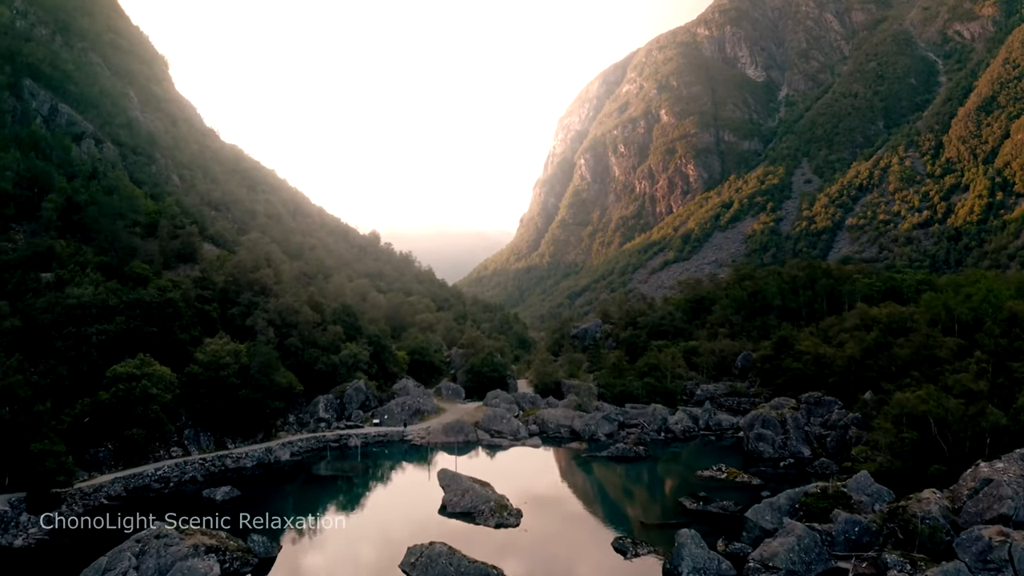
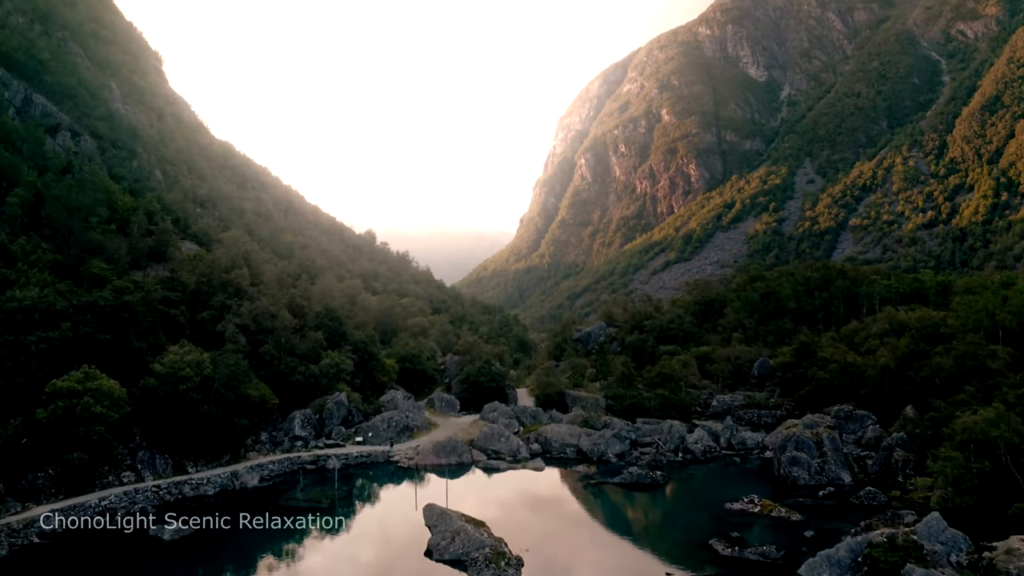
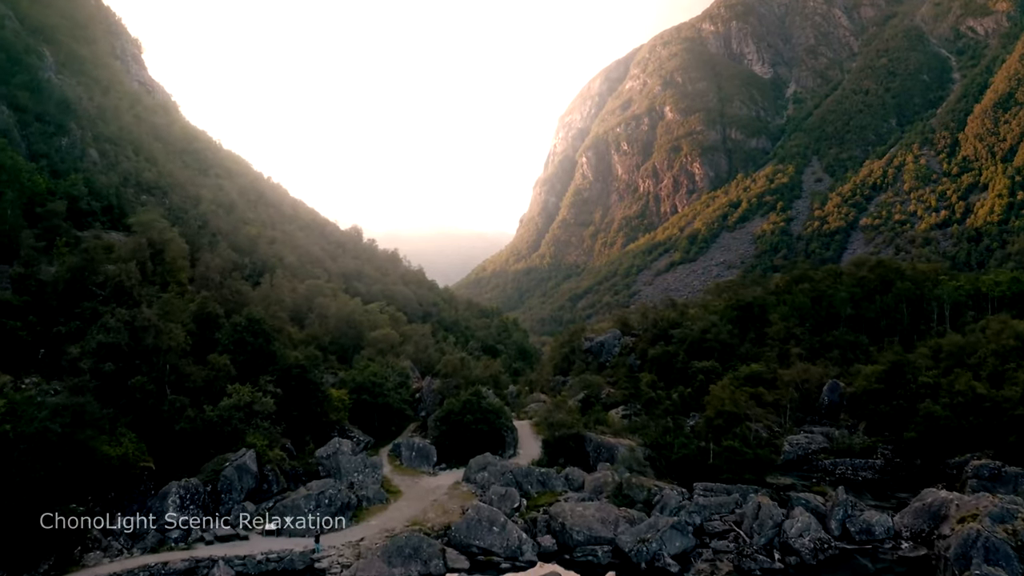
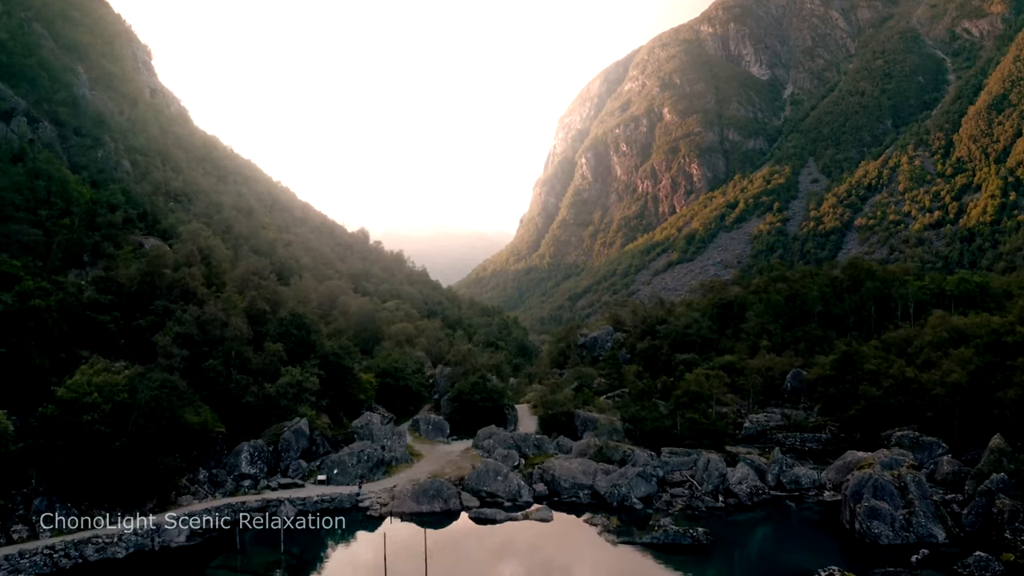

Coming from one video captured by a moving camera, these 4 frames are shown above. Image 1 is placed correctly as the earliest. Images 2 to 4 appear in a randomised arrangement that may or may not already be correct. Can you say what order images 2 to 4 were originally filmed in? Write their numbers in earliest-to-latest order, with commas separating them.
2, 4, 3
